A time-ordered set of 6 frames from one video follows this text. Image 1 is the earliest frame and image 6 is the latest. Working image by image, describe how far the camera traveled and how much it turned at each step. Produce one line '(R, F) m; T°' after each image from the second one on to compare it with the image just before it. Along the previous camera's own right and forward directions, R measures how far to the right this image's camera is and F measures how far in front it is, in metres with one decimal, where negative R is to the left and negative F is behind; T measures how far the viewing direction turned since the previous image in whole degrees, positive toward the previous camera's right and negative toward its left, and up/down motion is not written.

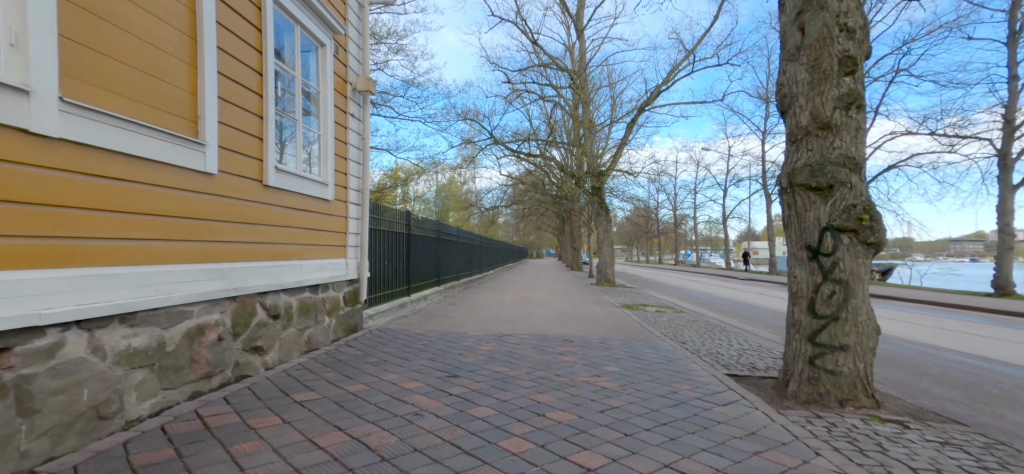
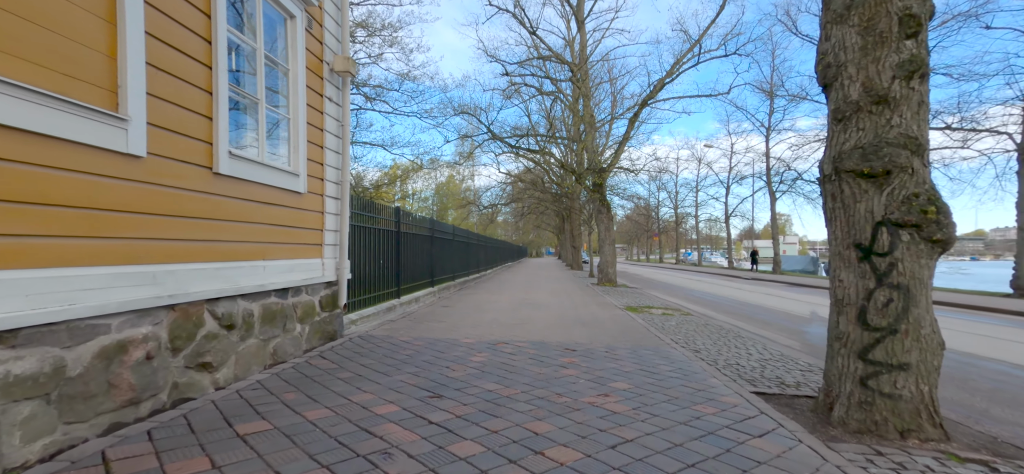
(+0.1, +0.7) m; 0°
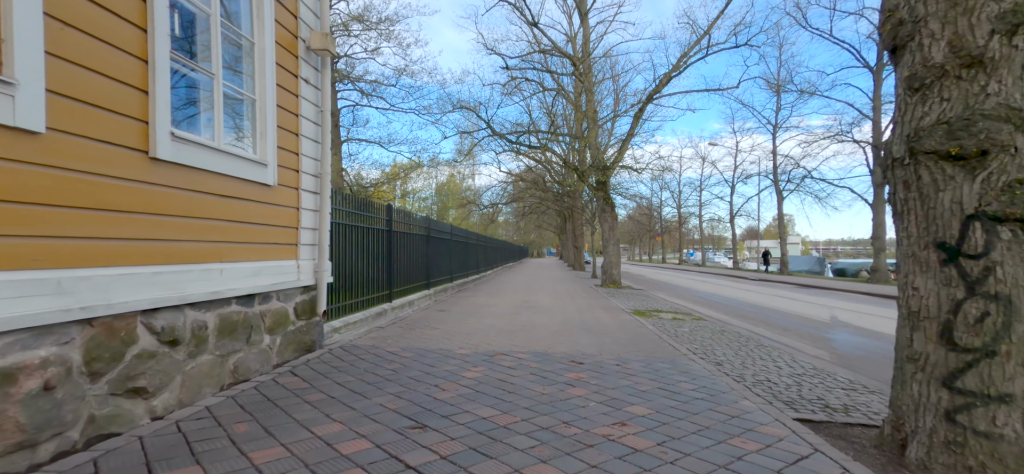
(0.0, +0.7) m; 0°
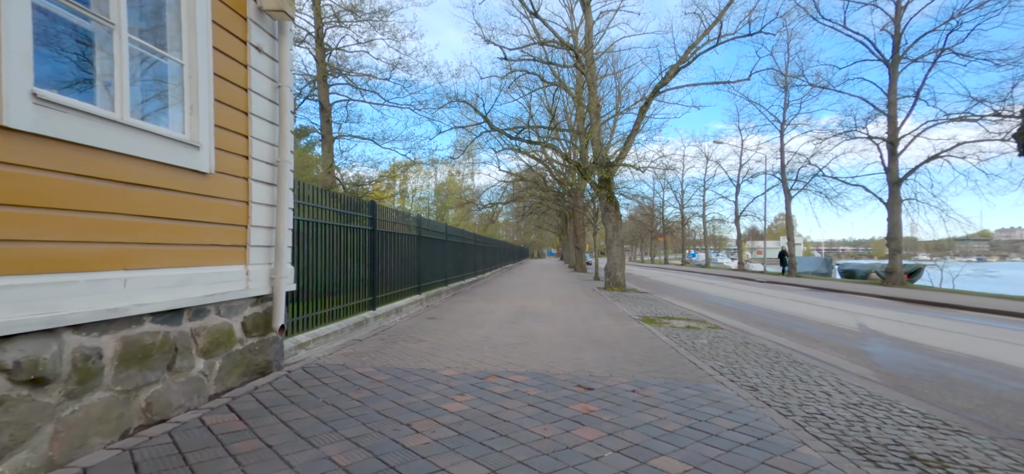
(+0.1, +0.9) m; 0°
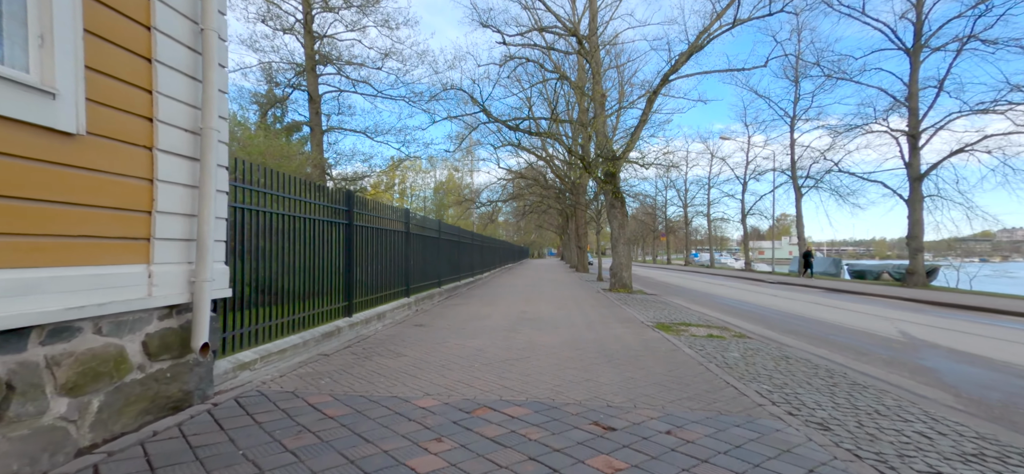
(0.0, +1.2) m; 0°
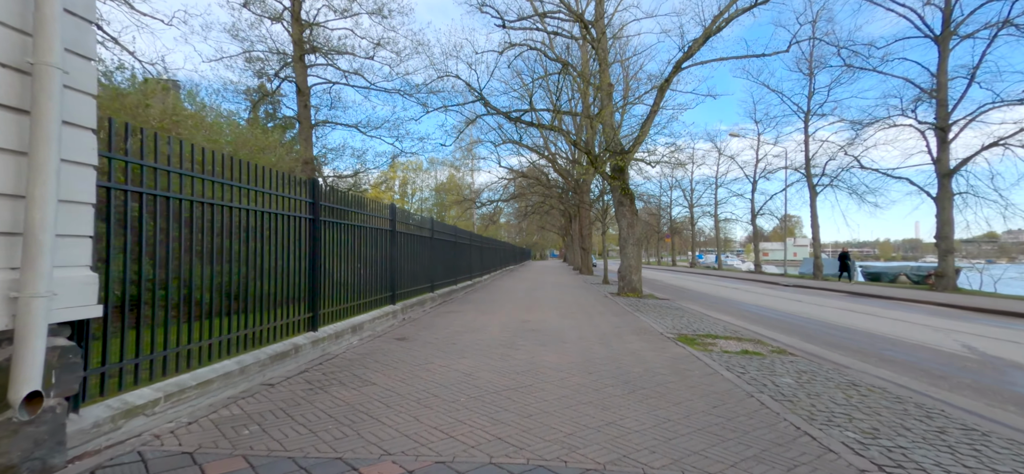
(0.0, +1.3) m; 0°
